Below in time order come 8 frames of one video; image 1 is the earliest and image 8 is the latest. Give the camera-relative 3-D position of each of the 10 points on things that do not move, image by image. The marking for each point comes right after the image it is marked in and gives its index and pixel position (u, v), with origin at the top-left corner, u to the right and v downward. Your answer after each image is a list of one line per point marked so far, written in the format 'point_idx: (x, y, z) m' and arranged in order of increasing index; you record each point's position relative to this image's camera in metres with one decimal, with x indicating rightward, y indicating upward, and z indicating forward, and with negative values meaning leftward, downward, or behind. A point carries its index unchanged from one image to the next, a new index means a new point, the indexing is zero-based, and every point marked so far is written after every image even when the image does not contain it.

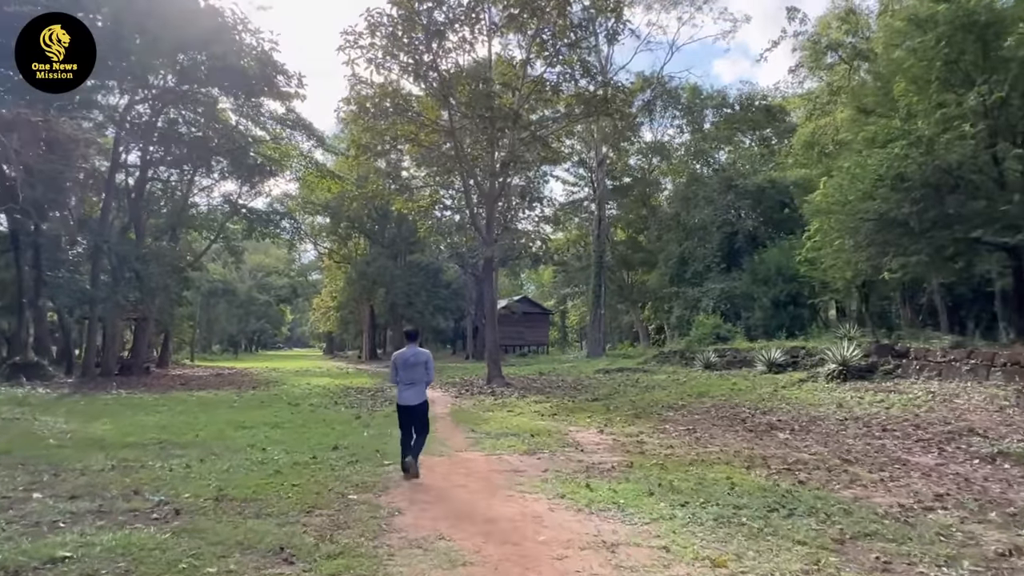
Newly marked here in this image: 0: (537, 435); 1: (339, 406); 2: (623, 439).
0: (+0.4, -2.6, +12.0) m
1: (-4.5, -3.1, +18.0) m
2: (+1.8, -2.5, +11.4) m
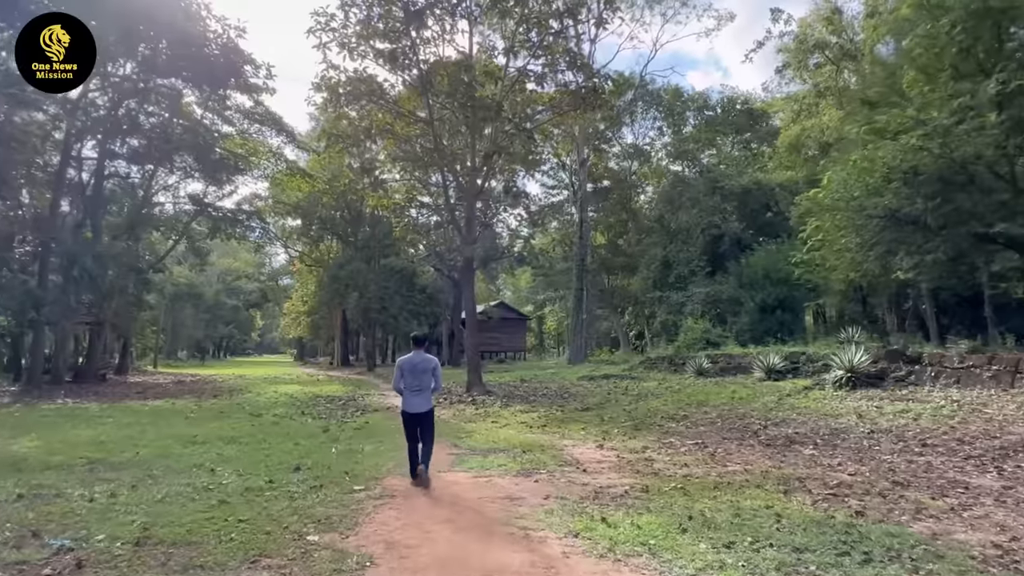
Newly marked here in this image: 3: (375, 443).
0: (+0.3, -2.5, +10.6) m
1: (-4.9, -3.1, +16.4) m
2: (+1.7, -2.5, +10.0) m
3: (-2.3, -2.6, +11.6) m
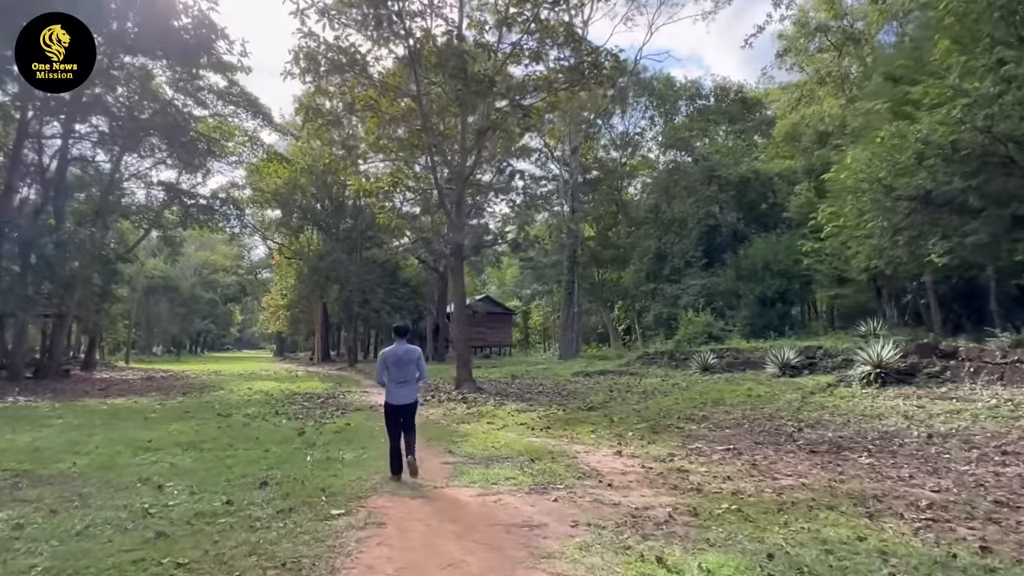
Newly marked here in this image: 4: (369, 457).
0: (+0.3, -2.3, +9.1) m
1: (-5.0, -2.8, +14.8) m
2: (+1.8, -2.2, +8.6) m
3: (-2.3, -2.4, +10.0) m
4: (-2.0, -2.3, +9.4) m
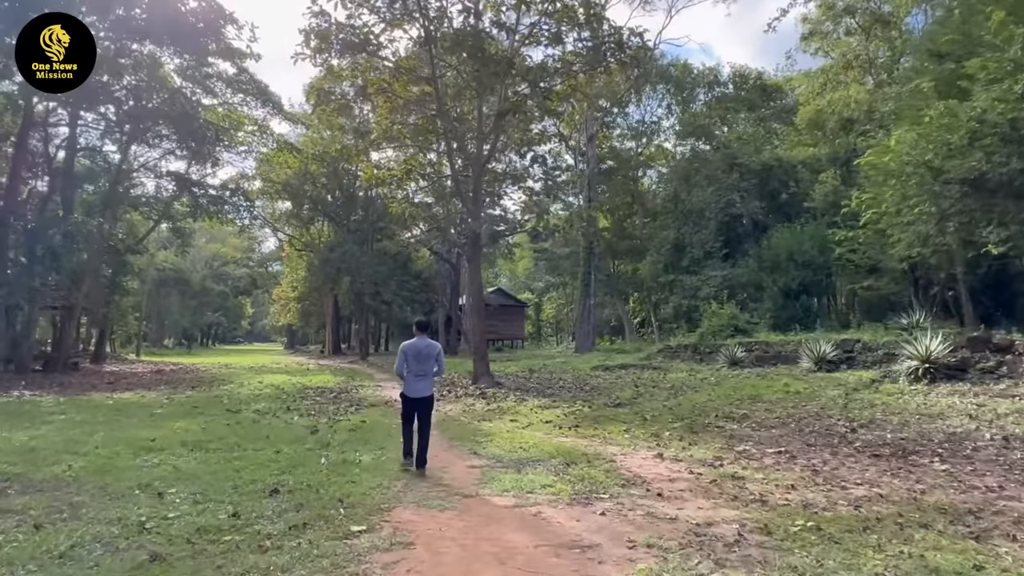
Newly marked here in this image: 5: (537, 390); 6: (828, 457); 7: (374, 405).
0: (+0.7, -2.1, +8.3) m
1: (-4.5, -2.6, +14.1) m
2: (+2.2, -2.1, +7.8) m
3: (-1.9, -2.2, +9.3) m
4: (-1.6, -2.2, +8.7) m
5: (+0.6, -2.6, +17.5) m
6: (+3.9, -2.1, +8.4) m
7: (-3.2, -2.7, +15.8) m
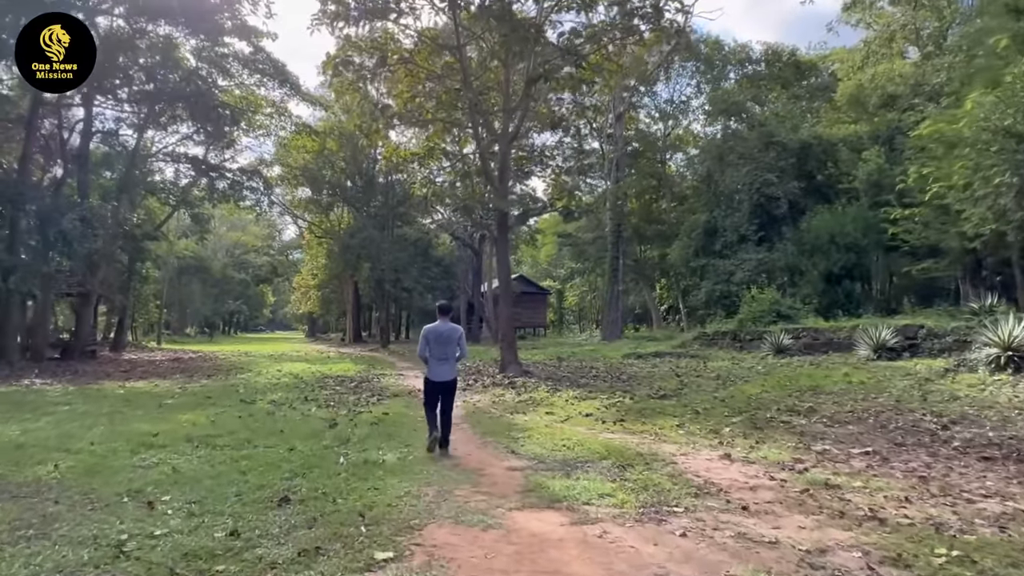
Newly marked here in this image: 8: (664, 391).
0: (+1.2, -1.9, +7.2) m
1: (-3.9, -2.2, +13.1) m
2: (+2.6, -1.8, +6.6) m
3: (-1.3, -1.9, +8.2) m
4: (-1.1, -1.9, +7.6) m
5: (+1.4, -2.2, +16.4) m
6: (+4.3, -1.8, +7.2) m
7: (-2.5, -2.3, +14.8) m
8: (+3.0, -2.0, +13.4) m
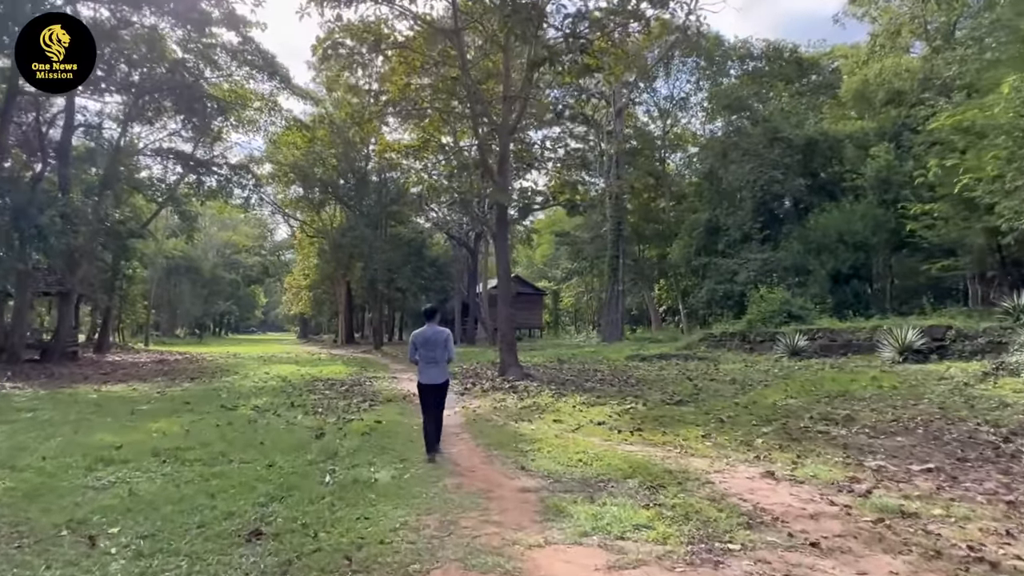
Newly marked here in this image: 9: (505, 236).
0: (+1.3, -1.8, +6.2) m
1: (-3.8, -2.2, +12.1) m
2: (+2.7, -1.8, +5.7) m
3: (-1.2, -1.9, +7.2) m
4: (-1.0, -1.8, +6.6) m
5: (+1.4, -2.2, +15.4) m
6: (+4.5, -1.7, +6.2) m
7: (-2.5, -2.3, +13.8) m
8: (+3.0, -2.0, +12.4) m
9: (-0.3, +1.5, +19.5) m
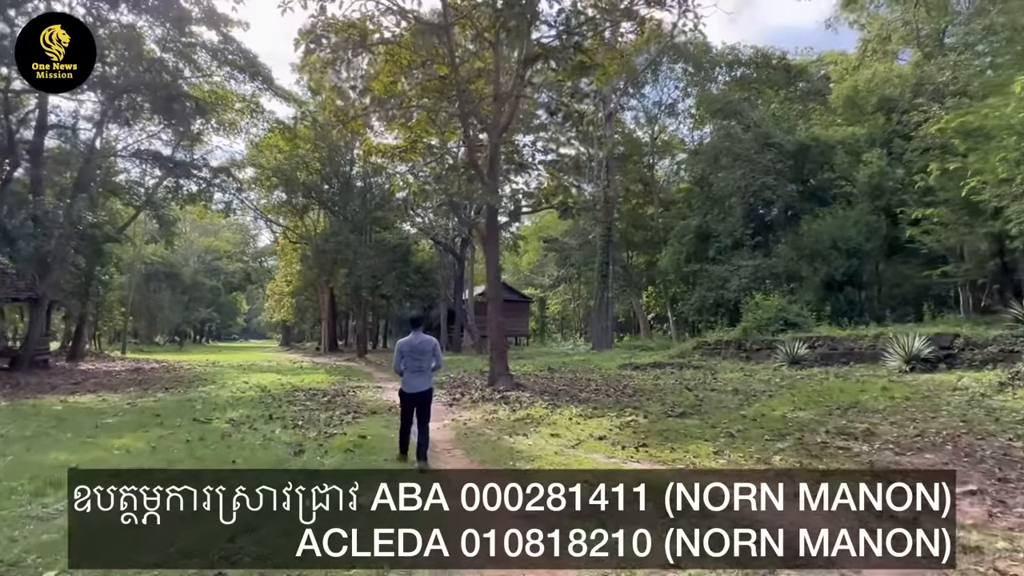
0: (+1.4, -1.8, +5.5) m
1: (-3.9, -2.3, +11.3) m
2: (+2.8, -1.8, +5.0) m
3: (-1.2, -1.9, +6.5) m
4: (-1.0, -1.9, +5.9) m
5: (+1.2, -2.3, +14.8) m
6: (+4.5, -1.8, +5.6) m
7: (-2.6, -2.4, +13.0) m
8: (+2.9, -2.0, +11.8) m
9: (-0.5, +1.4, +18.8) m
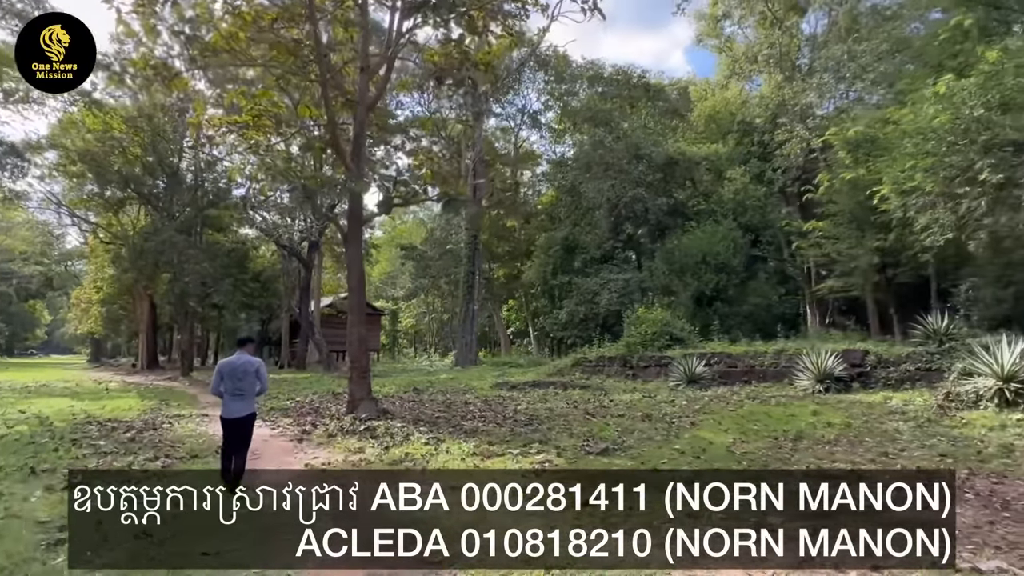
0: (+1.1, -1.8, +3.2) m
1: (-5.4, -2.2, +7.7) m
2: (+2.6, -1.8, +3.0) m
3: (-1.7, -1.8, +3.6) m
4: (-1.3, -1.8, +3.0) m
5: (-1.1, -2.4, +12.2) m
6: (+4.1, -1.8, +4.0) m
7: (-4.5, -2.4, +9.7) m
8: (+1.2, -2.1, +9.7) m
9: (-3.6, +1.2, +15.8) m
